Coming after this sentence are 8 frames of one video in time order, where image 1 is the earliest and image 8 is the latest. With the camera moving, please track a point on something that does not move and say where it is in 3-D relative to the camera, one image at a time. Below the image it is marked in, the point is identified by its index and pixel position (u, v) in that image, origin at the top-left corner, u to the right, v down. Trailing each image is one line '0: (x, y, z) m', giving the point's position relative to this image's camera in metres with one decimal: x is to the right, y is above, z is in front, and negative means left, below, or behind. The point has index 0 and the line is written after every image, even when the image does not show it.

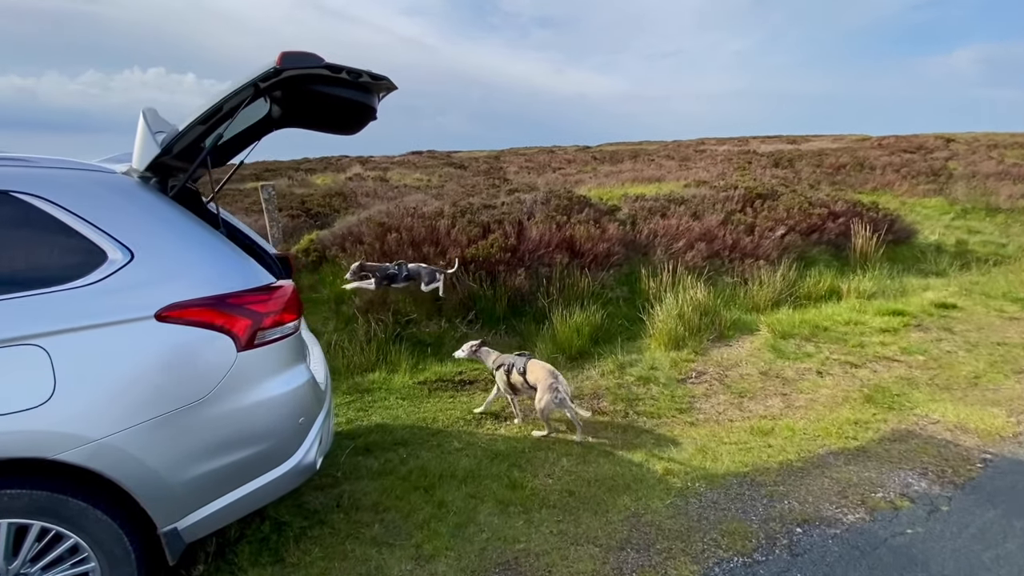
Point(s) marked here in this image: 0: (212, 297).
0: (-1.5, -0.1, +2.3) m
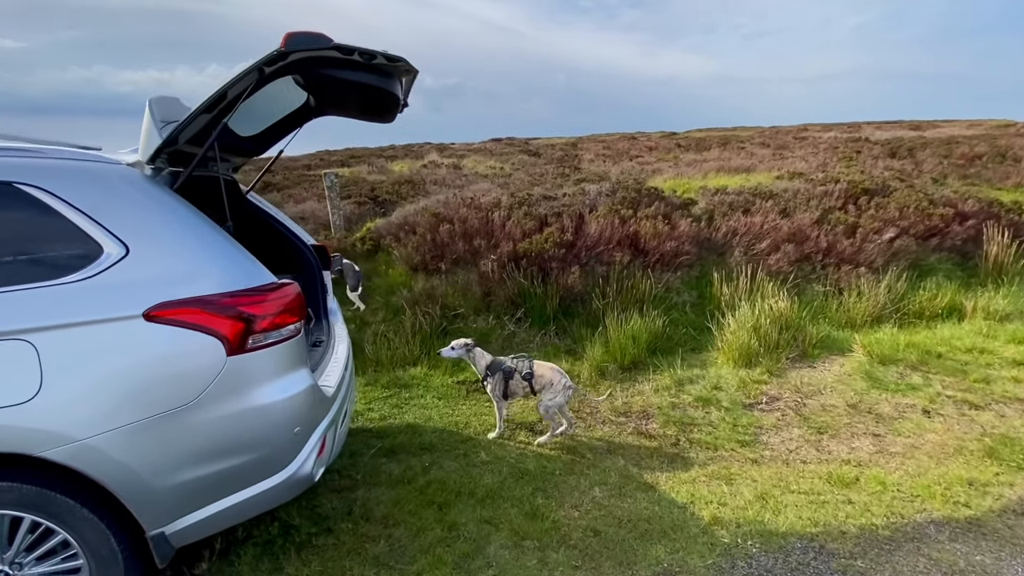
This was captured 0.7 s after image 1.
0: (-1.4, -0.1, +2.2) m
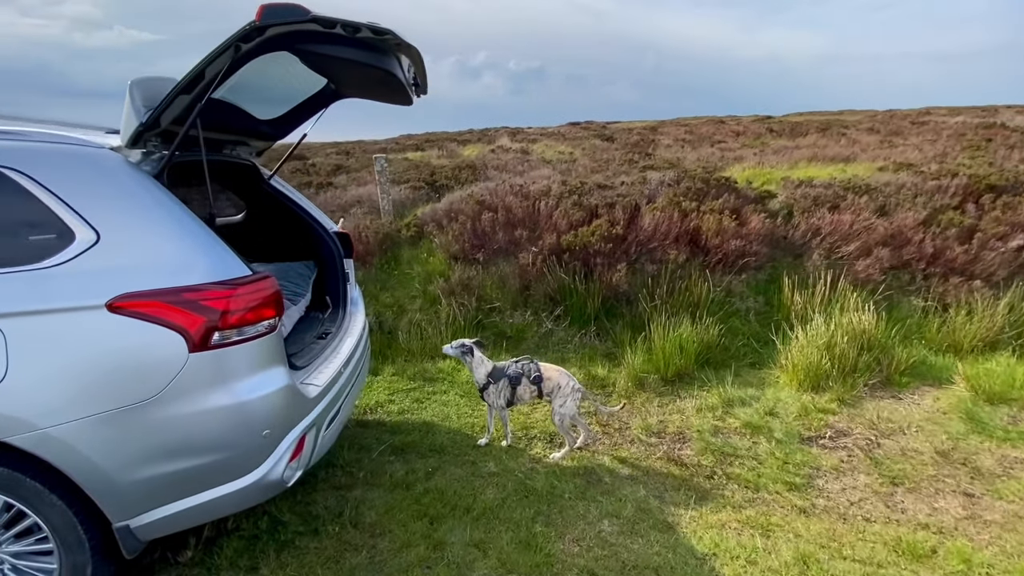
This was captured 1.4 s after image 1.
0: (-1.5, 0.0, +2.1) m
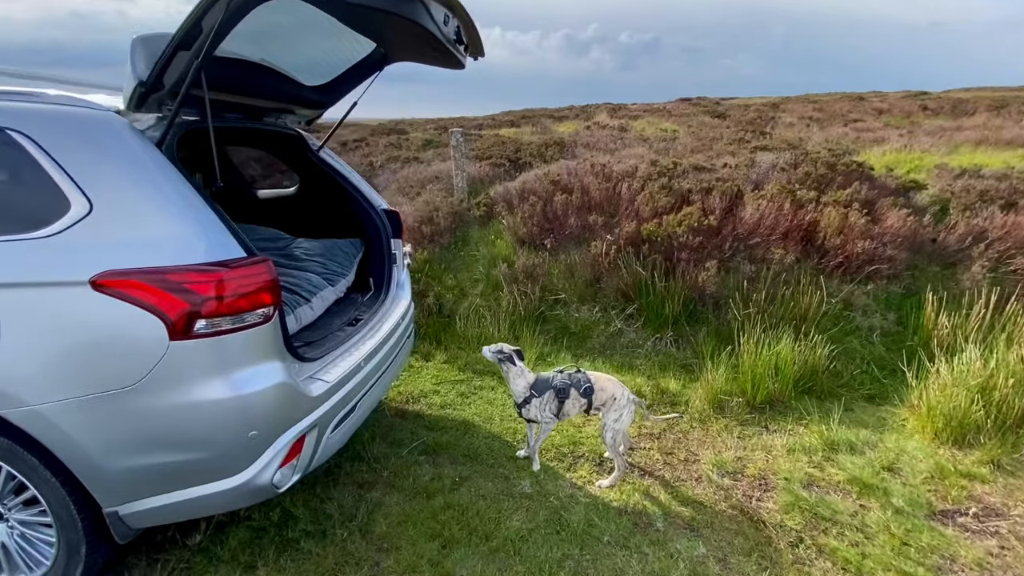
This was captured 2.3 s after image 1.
0: (-1.4, +0.1, +1.9) m
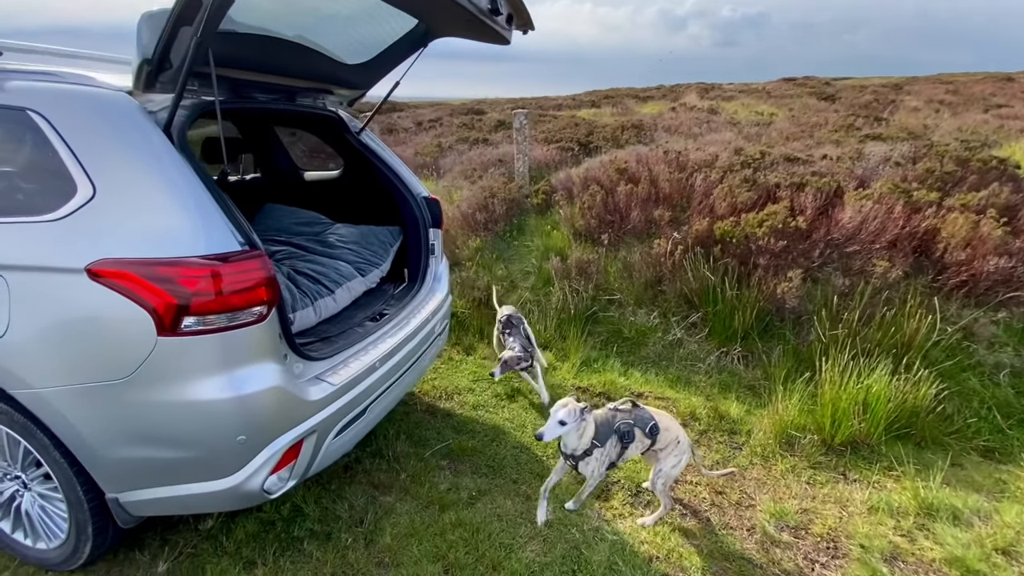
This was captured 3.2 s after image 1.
0: (-1.4, +0.1, +1.8) m
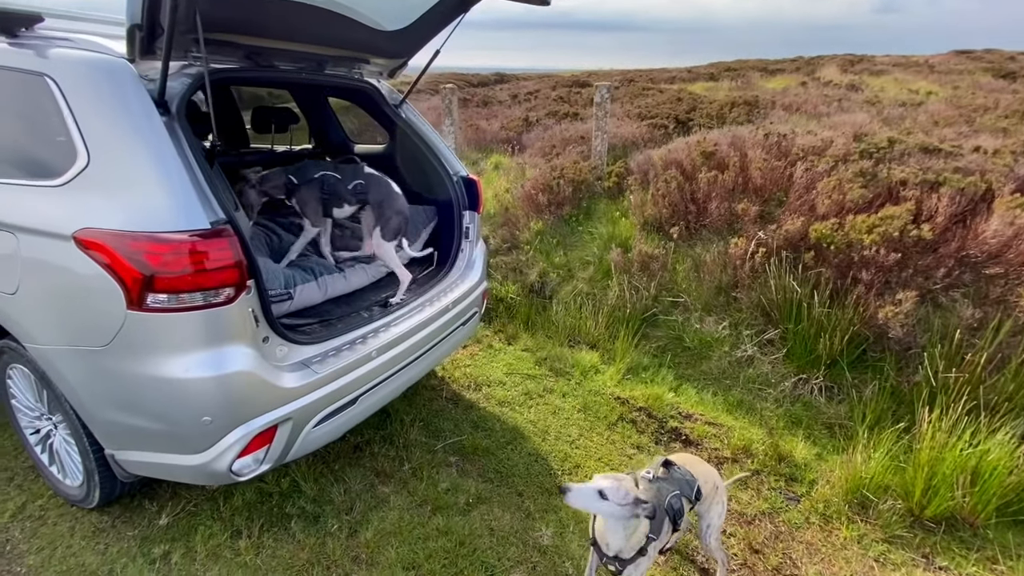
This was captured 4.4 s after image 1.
0: (-1.5, +0.2, +1.8) m
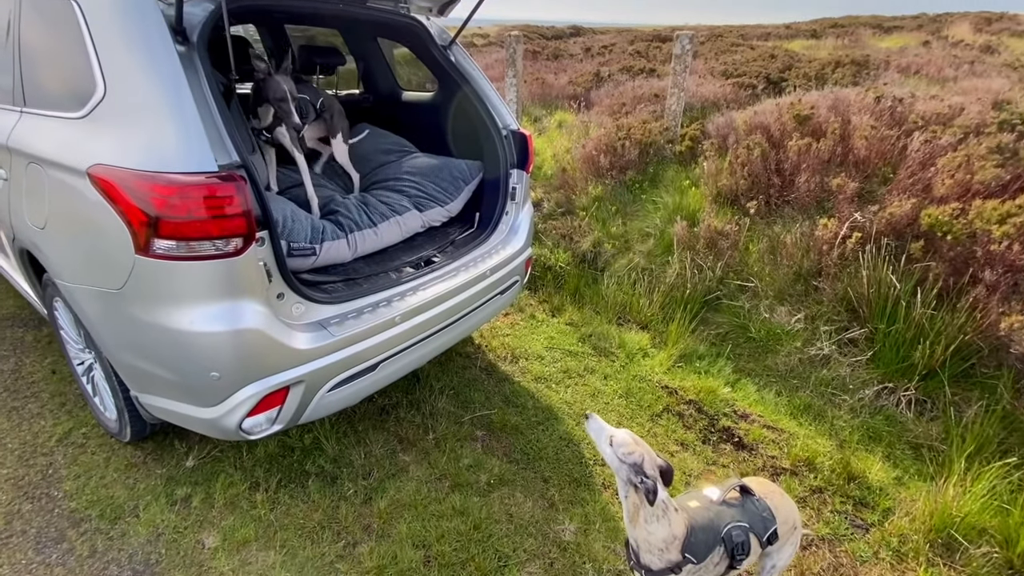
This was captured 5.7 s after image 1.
0: (-1.3, +0.4, +1.7) m
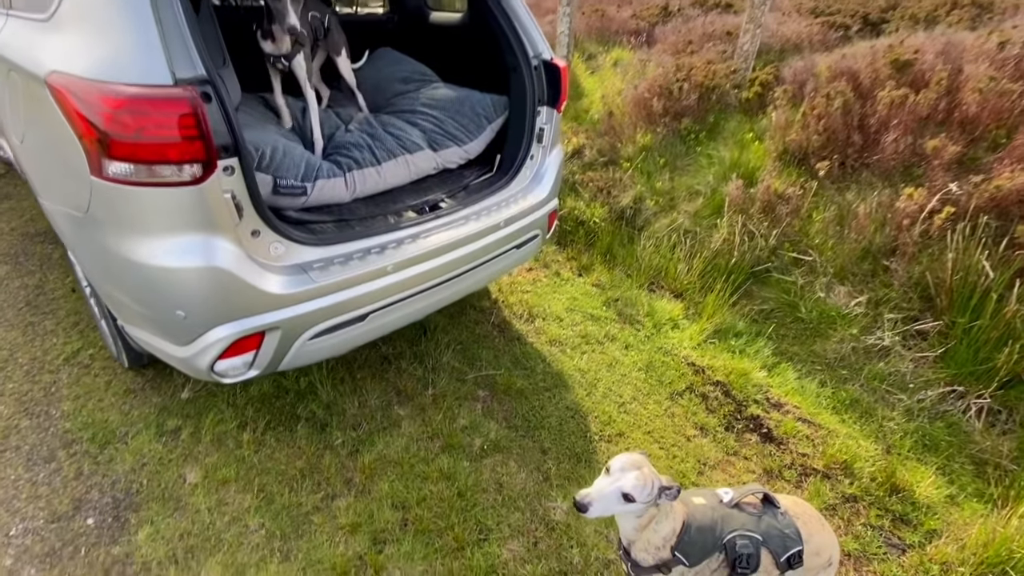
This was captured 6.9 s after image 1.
0: (-1.3, +0.6, +1.5) m
